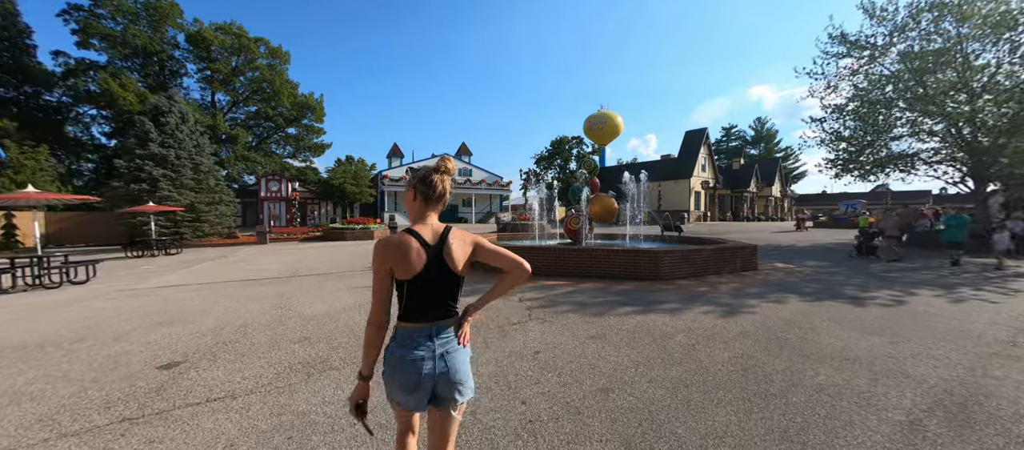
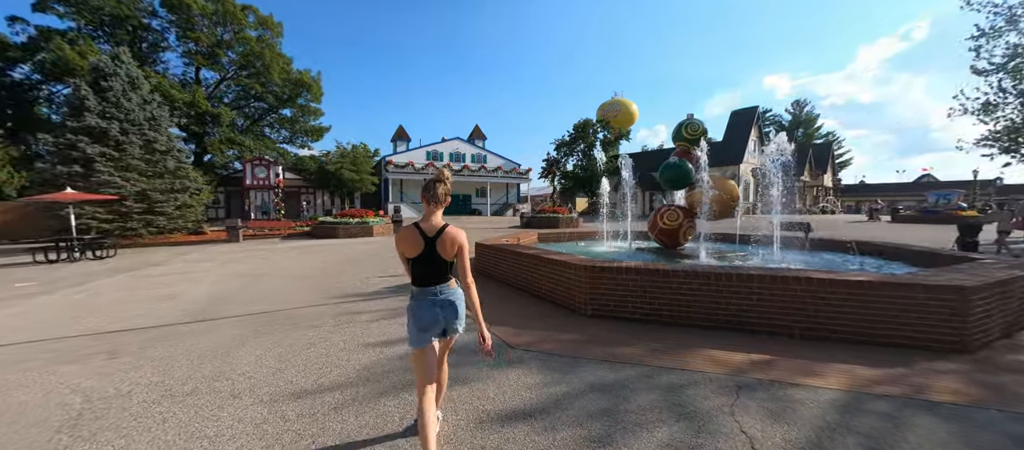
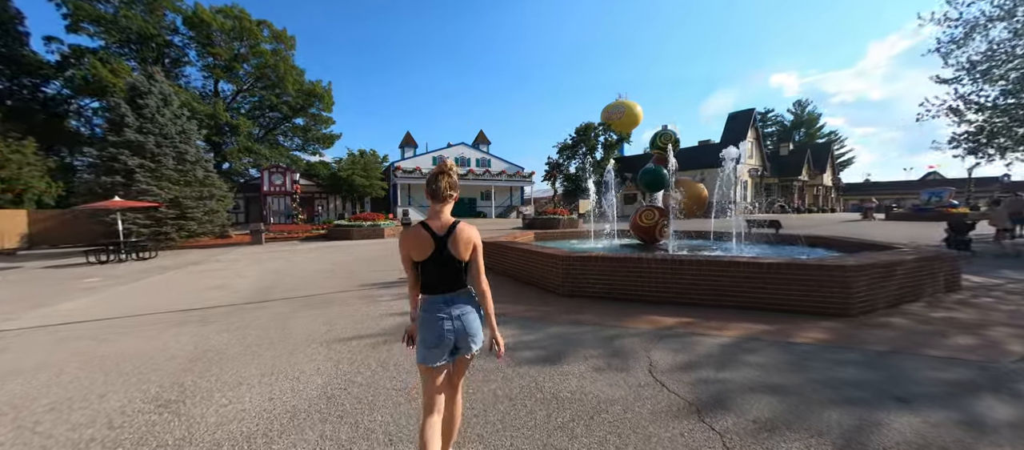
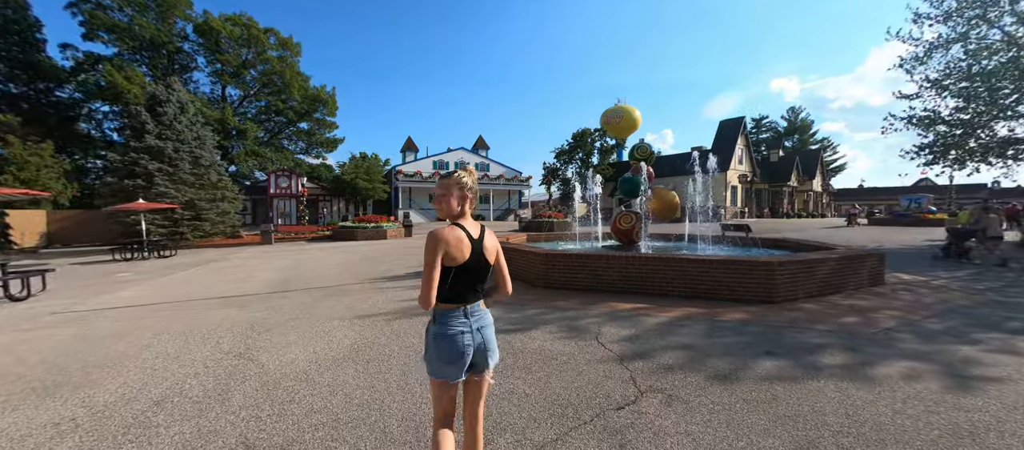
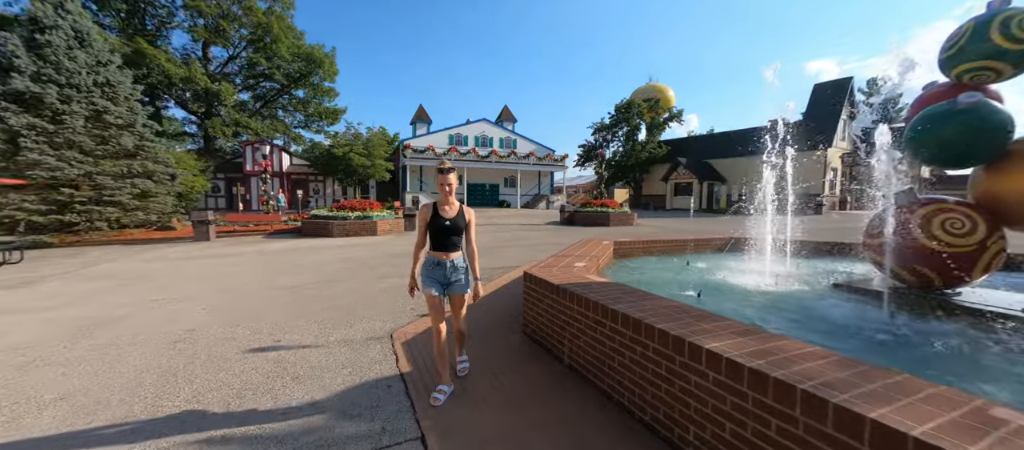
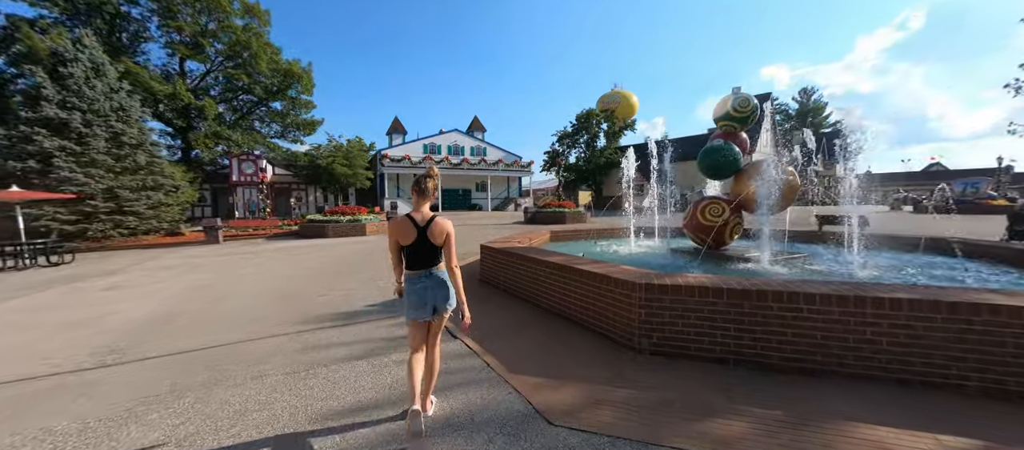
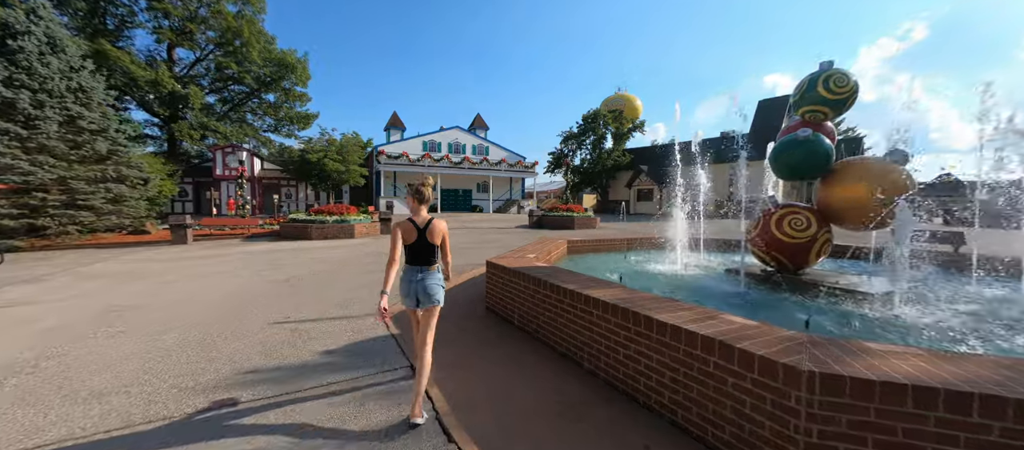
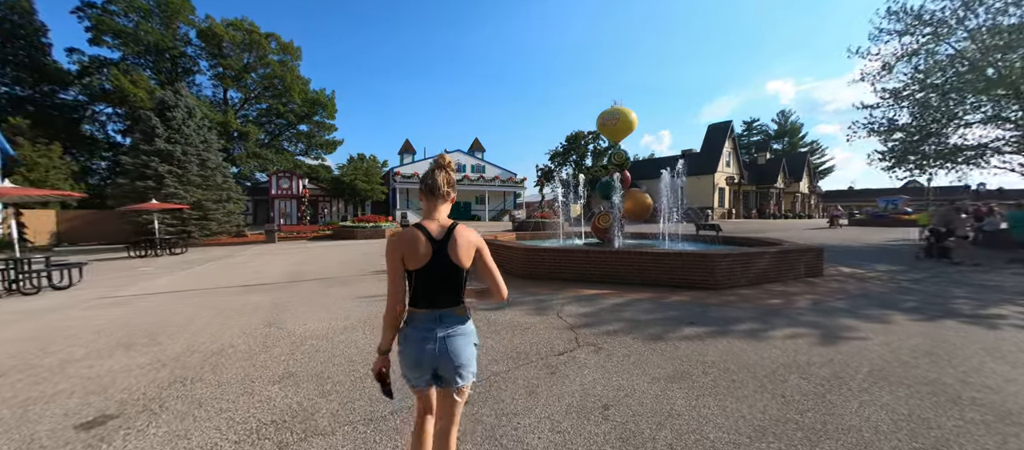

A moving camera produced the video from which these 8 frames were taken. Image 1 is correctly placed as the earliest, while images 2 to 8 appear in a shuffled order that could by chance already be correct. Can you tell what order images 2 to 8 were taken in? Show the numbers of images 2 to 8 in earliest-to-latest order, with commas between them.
8, 4, 3, 2, 6, 7, 5
